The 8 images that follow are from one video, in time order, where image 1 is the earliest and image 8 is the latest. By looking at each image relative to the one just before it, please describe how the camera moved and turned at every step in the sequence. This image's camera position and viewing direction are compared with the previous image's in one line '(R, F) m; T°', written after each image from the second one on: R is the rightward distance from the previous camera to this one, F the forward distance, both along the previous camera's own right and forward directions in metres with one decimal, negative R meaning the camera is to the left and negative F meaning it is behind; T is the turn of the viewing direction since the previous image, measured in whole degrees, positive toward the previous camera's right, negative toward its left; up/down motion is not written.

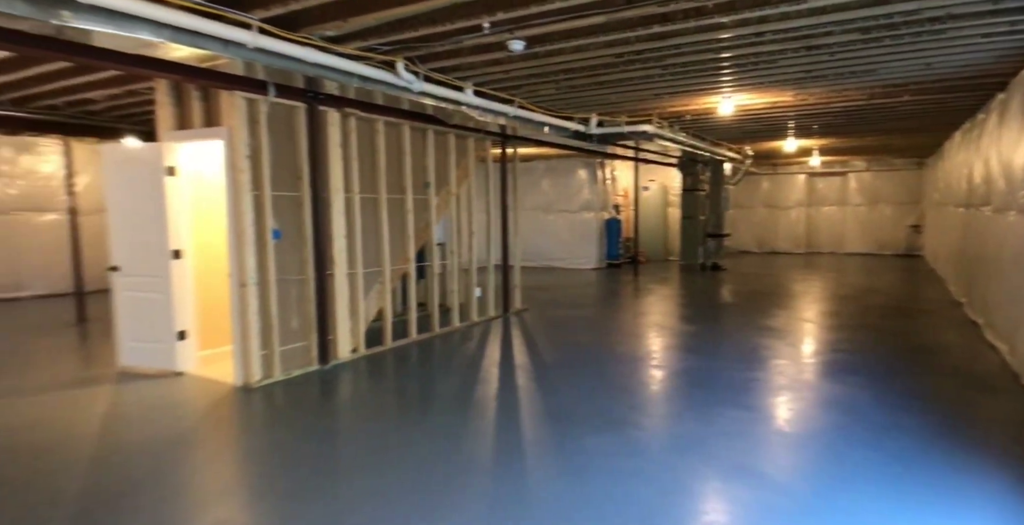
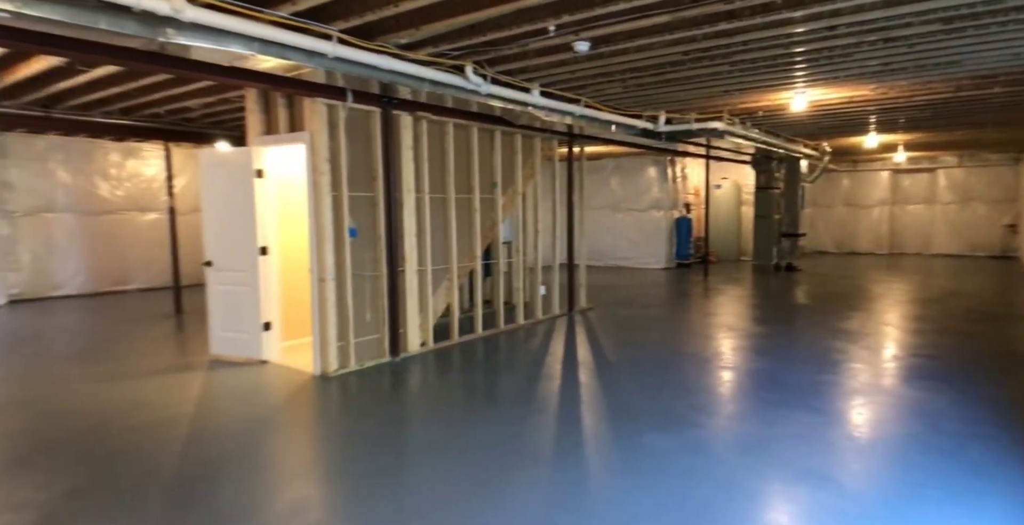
(0.0, -0.1) m; -7°
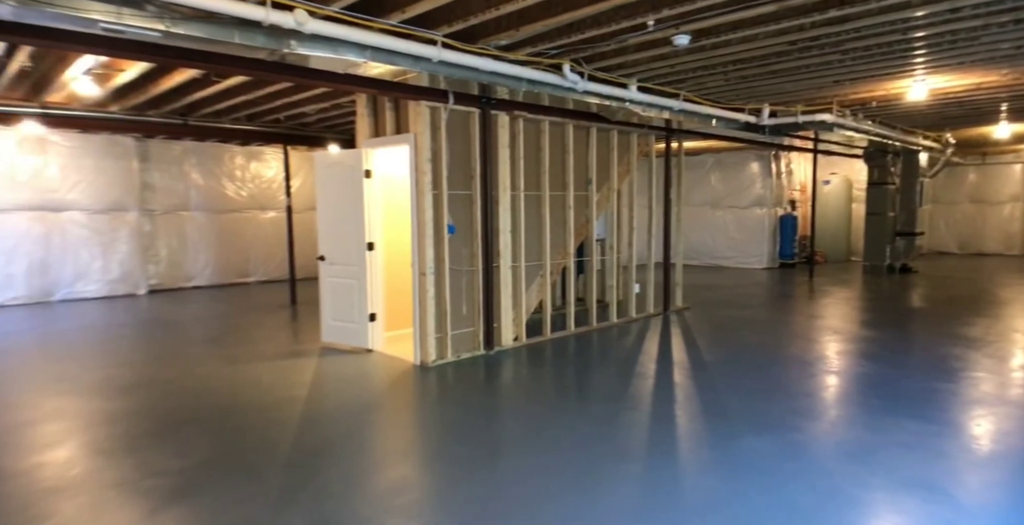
(0.0, -0.1) m; -9°
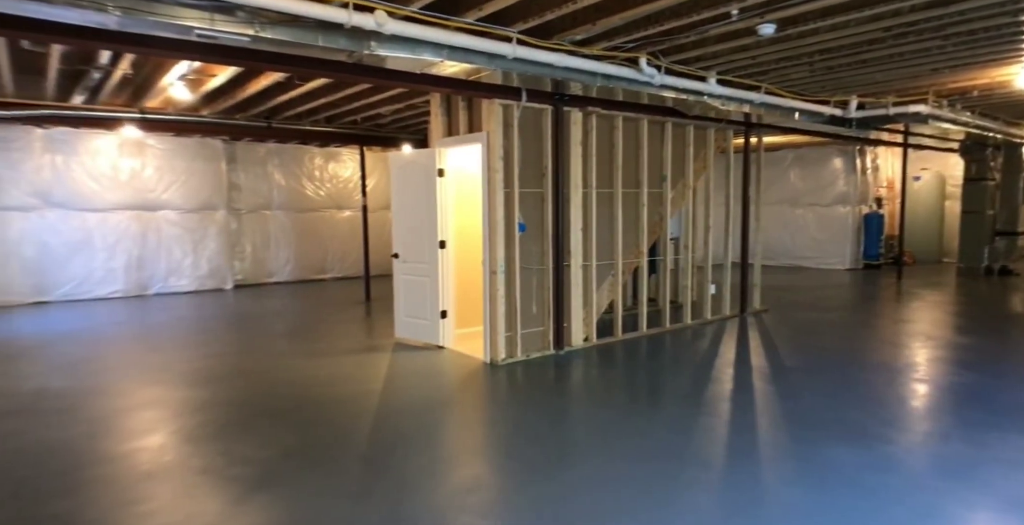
(-0.1, 0.0) m; -6°
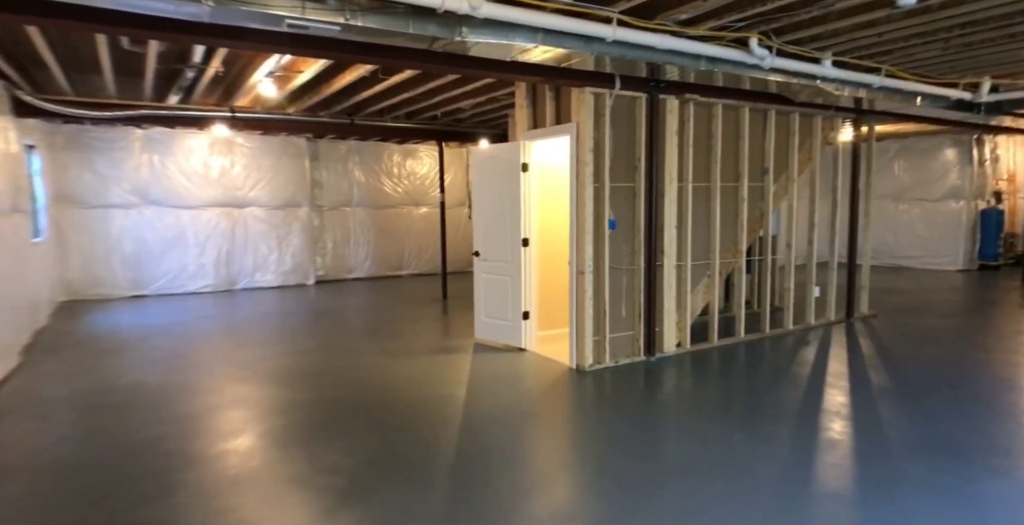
(-0.2, +0.3) m; -7°
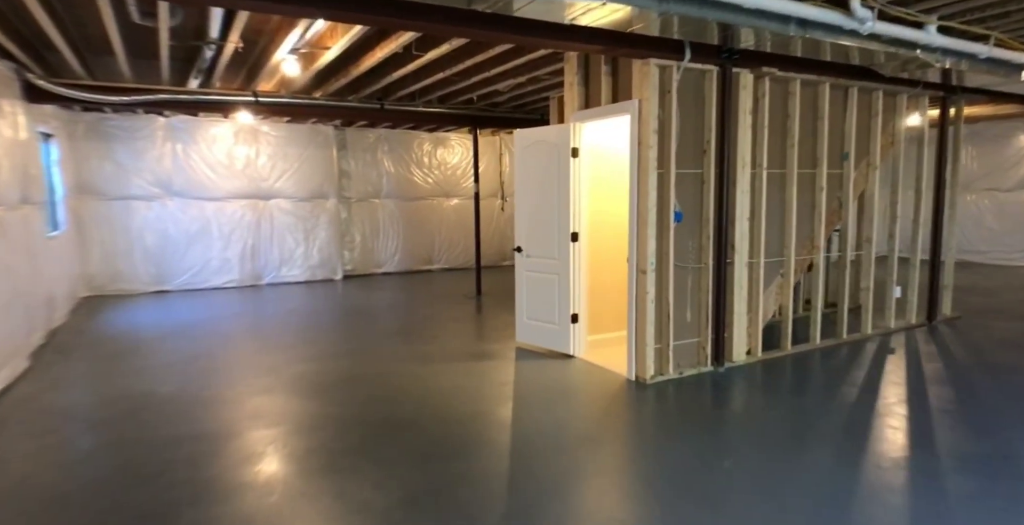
(-0.2, +0.6) m; -2°
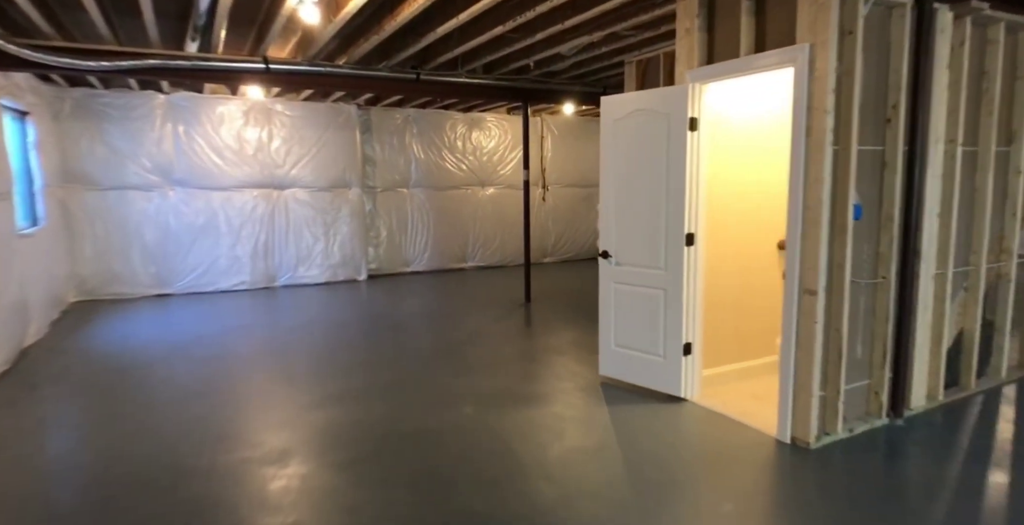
(-0.5, +1.2) m; -1°
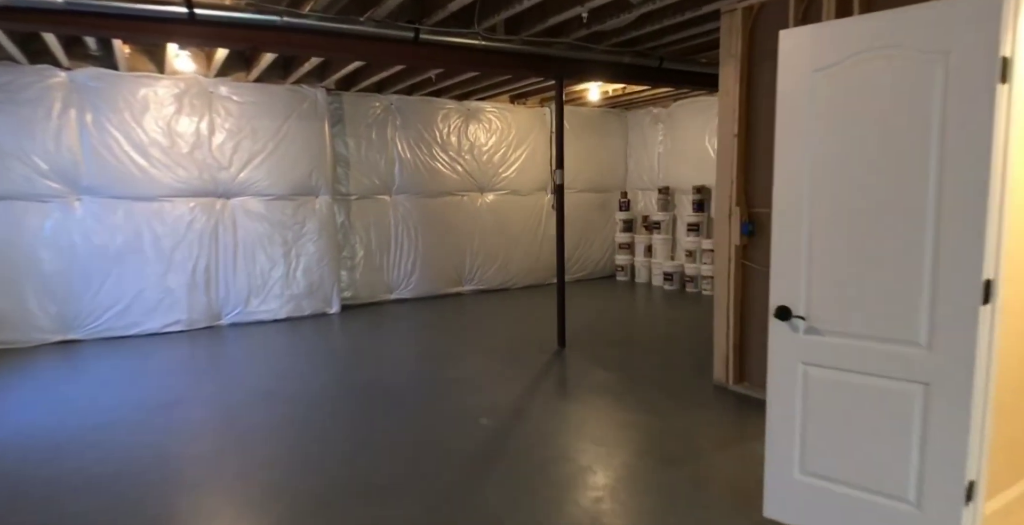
(-0.5, +1.8) m; +3°
